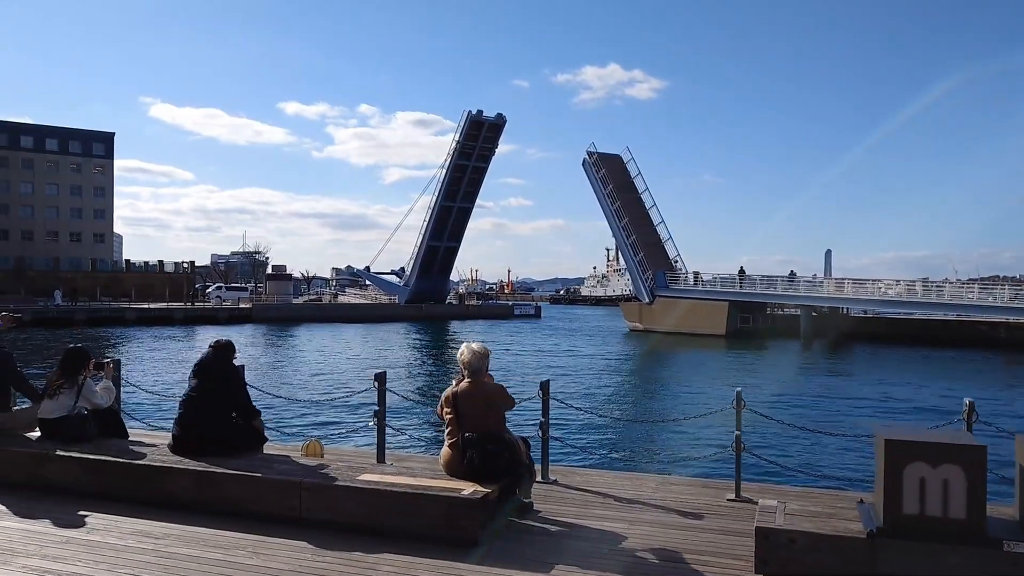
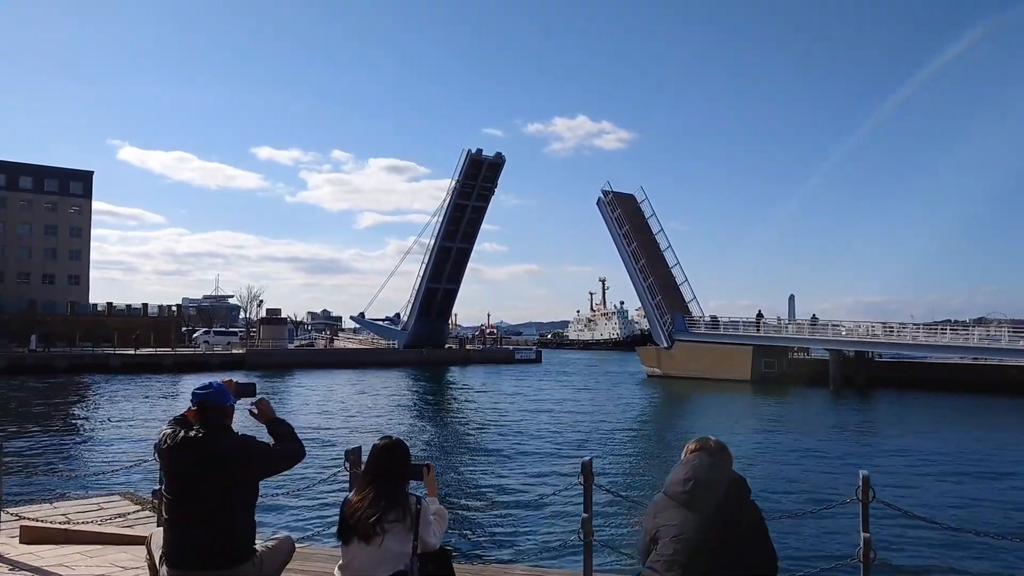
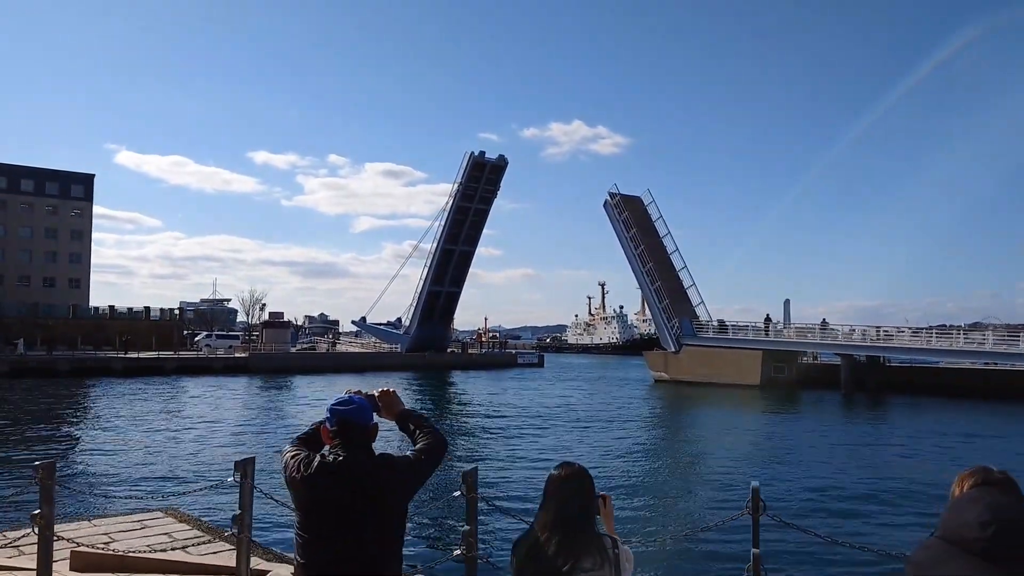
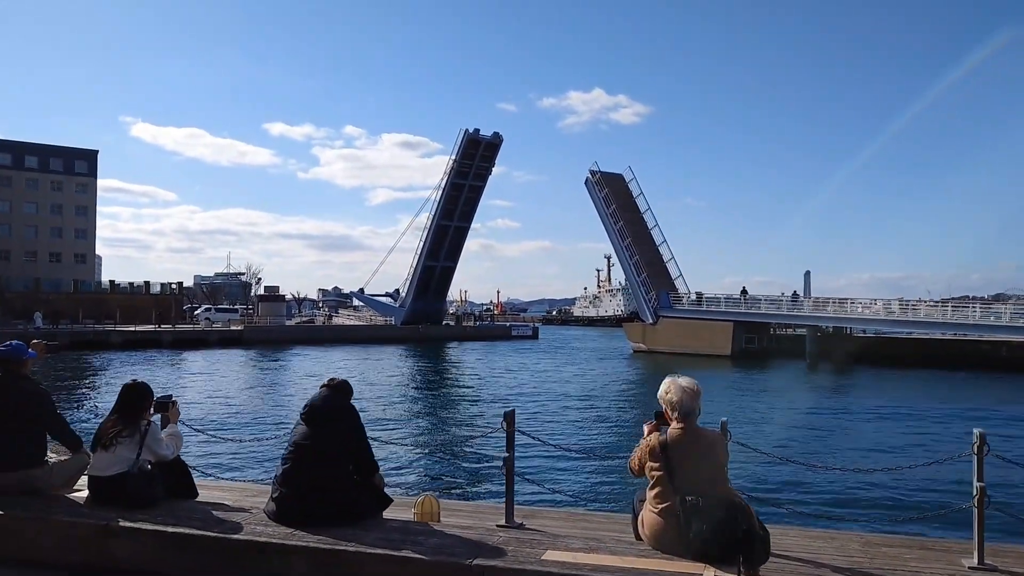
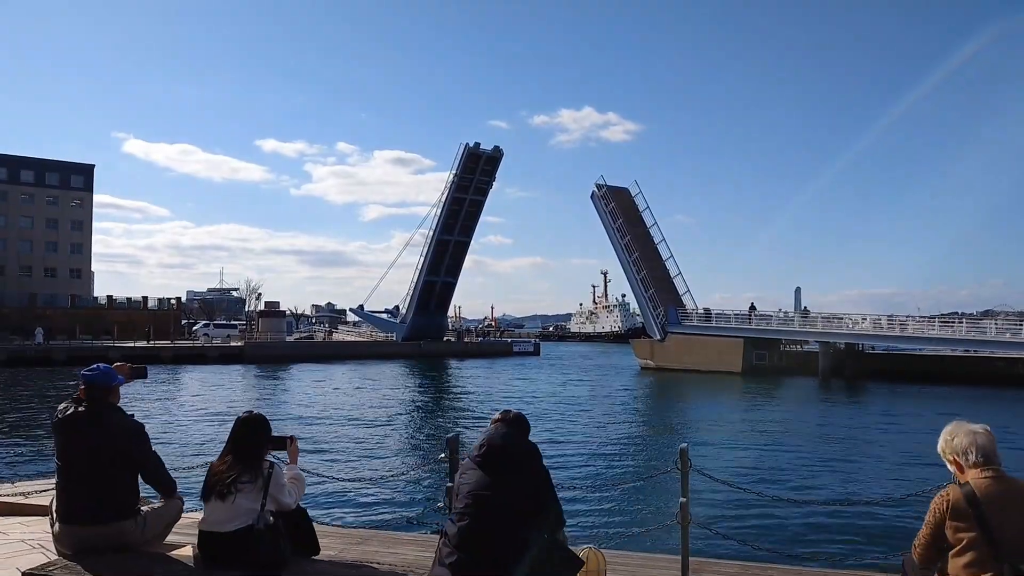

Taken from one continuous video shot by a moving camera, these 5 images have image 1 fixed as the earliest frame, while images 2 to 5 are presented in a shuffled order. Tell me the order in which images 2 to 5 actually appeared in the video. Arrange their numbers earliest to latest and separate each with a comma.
4, 5, 2, 3
